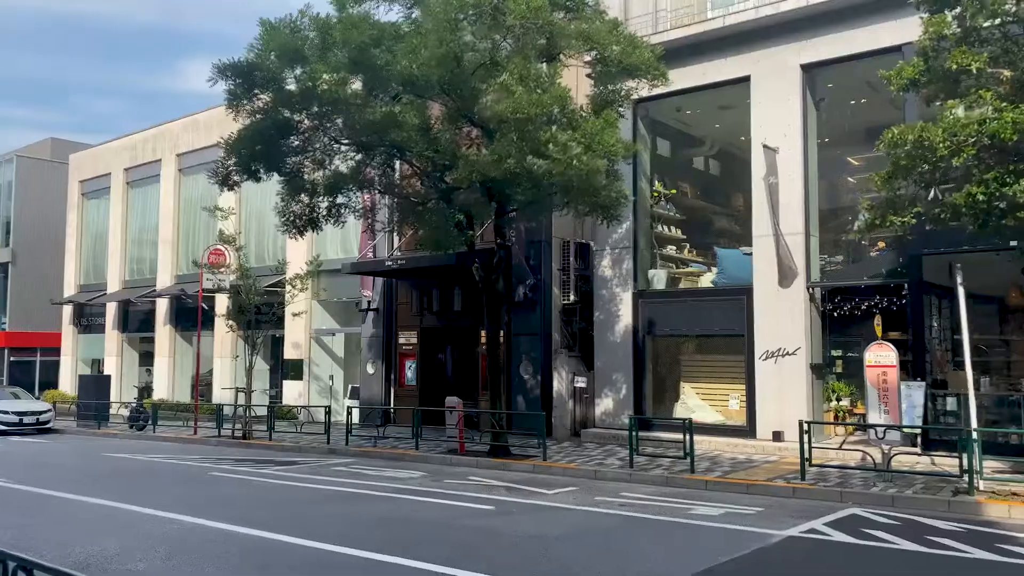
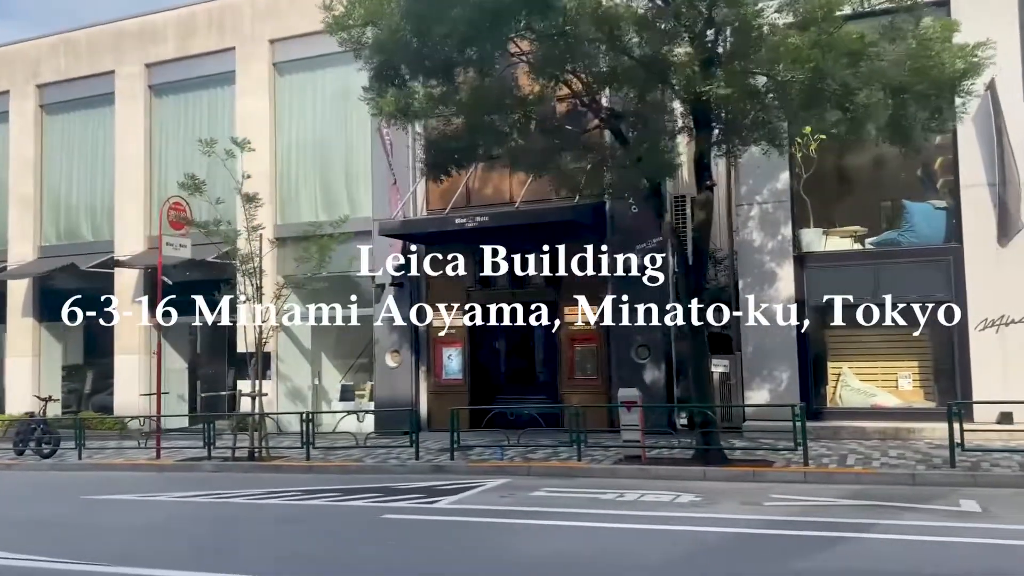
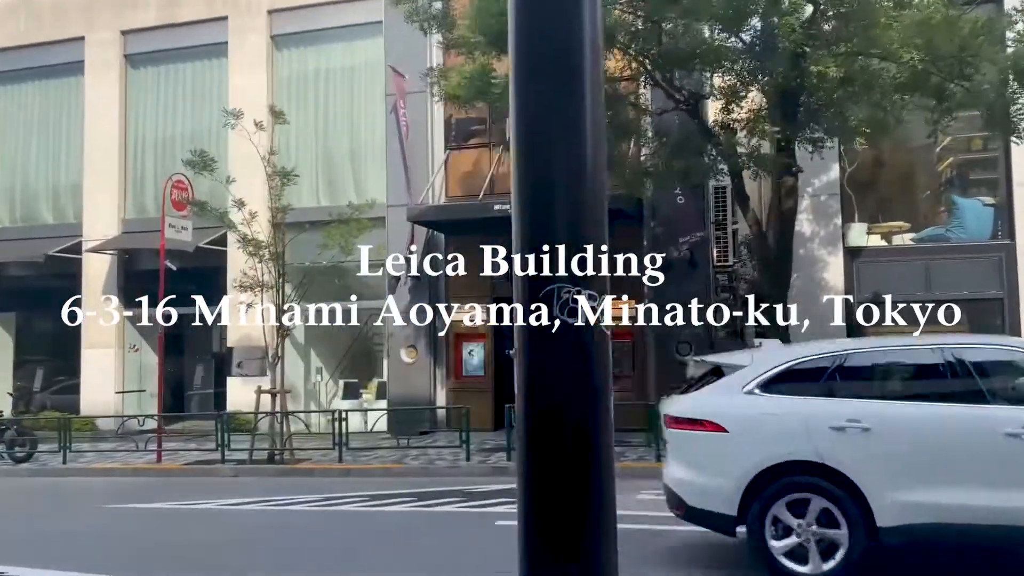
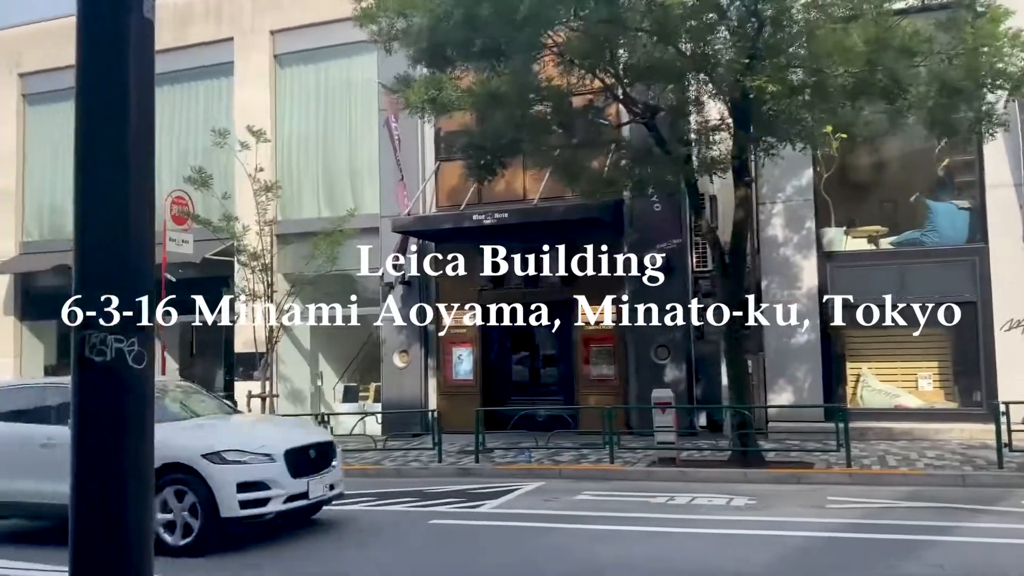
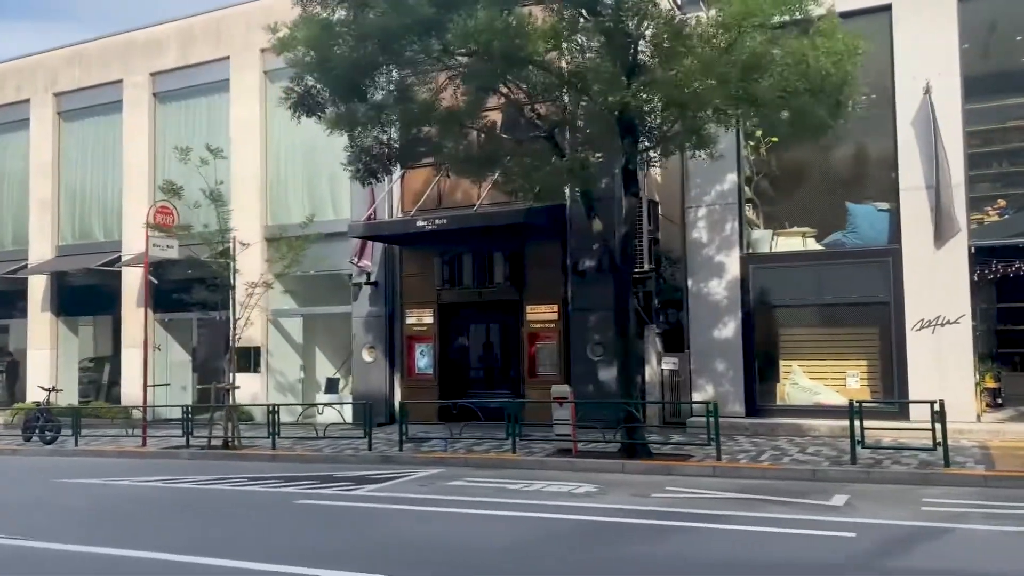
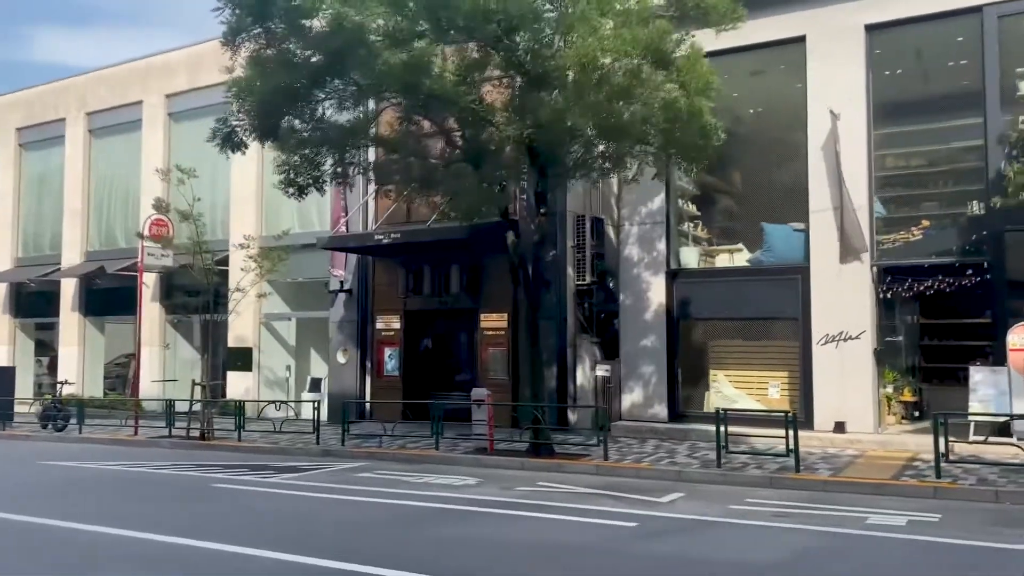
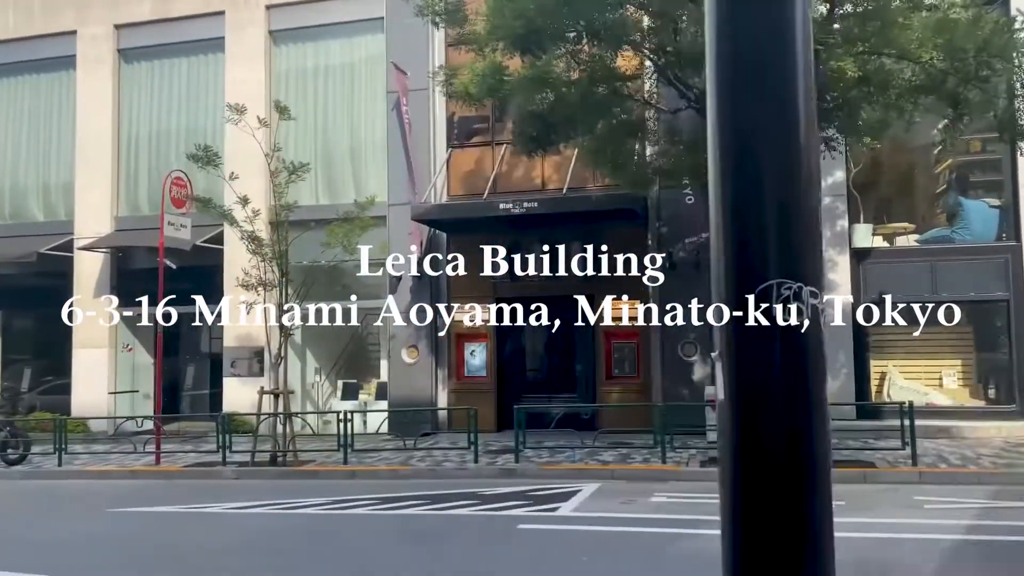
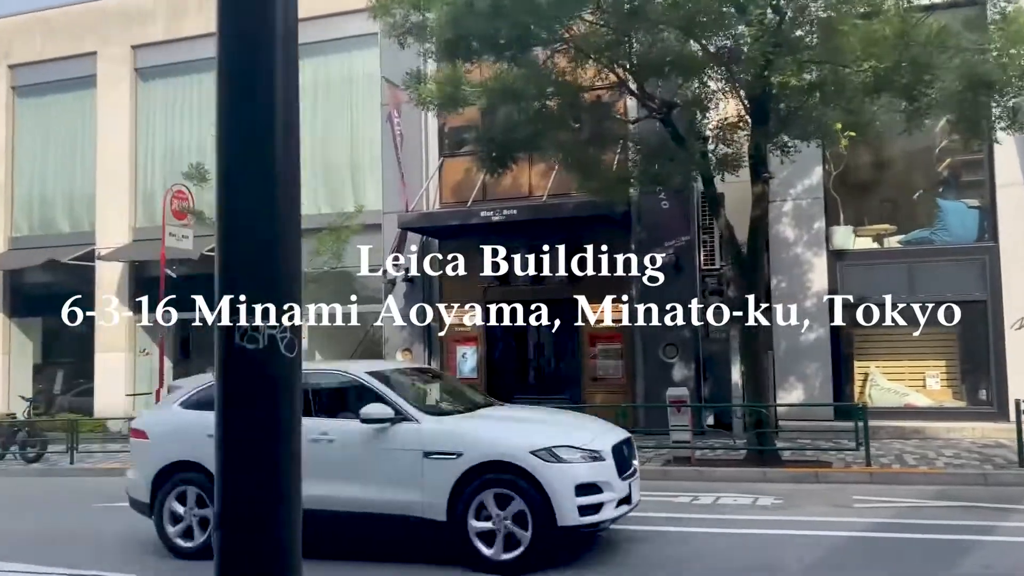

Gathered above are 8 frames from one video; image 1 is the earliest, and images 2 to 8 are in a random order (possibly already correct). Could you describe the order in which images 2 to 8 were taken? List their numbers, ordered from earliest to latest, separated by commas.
6, 5, 2, 4, 8, 3, 7
